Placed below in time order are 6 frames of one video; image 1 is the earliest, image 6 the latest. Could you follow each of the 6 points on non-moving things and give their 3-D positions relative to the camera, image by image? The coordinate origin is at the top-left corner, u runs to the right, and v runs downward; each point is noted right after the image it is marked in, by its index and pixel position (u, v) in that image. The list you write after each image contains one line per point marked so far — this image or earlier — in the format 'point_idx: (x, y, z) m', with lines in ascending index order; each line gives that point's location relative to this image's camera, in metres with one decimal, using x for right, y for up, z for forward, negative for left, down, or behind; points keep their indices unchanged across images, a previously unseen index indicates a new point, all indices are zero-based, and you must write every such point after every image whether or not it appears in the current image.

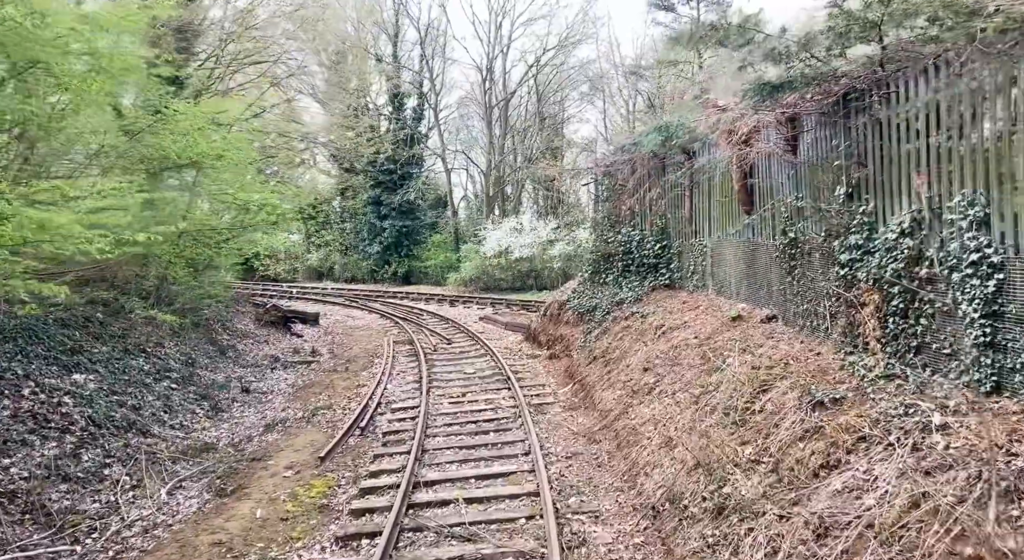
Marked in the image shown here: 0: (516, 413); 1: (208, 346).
0: (+0.1, -1.8, +9.9) m
1: (-5.7, -1.3, +13.6) m
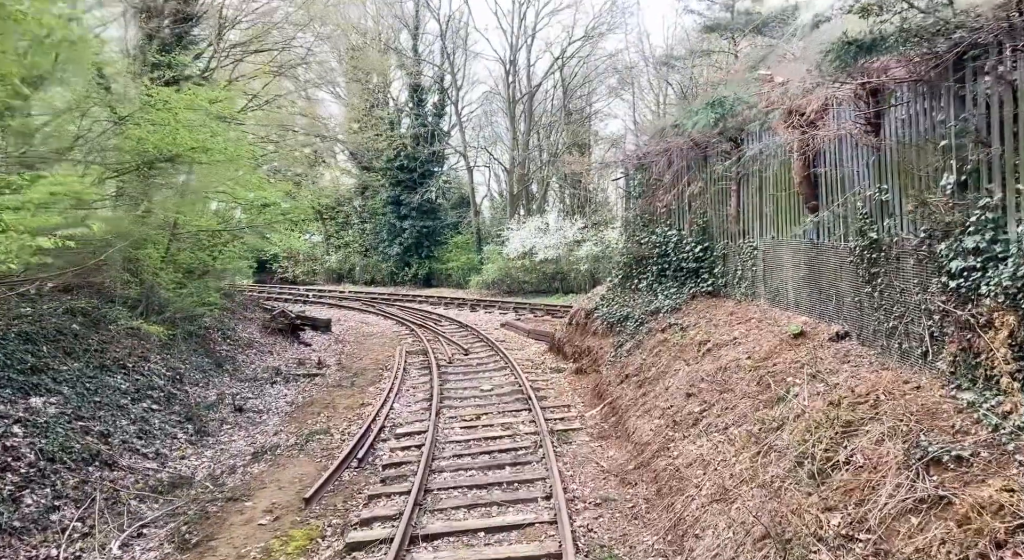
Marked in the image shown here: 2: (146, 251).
0: (+0.3, -1.9, +8.5) m
1: (-5.4, -1.4, +12.5) m
2: (-5.4, +0.4, +10.7) m
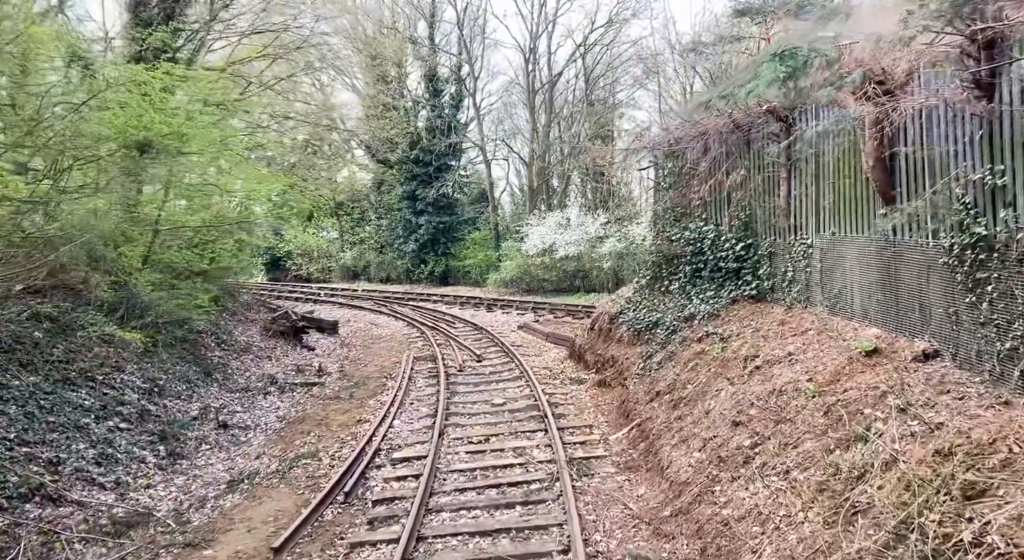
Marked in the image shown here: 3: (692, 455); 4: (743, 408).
0: (+0.4, -2.0, +7.3) m
1: (-5.1, -1.4, +11.5) m
2: (-5.2, +0.4, +9.7) m
3: (+1.6, -1.6, +6.5) m
4: (+2.1, -1.1, +6.4) m
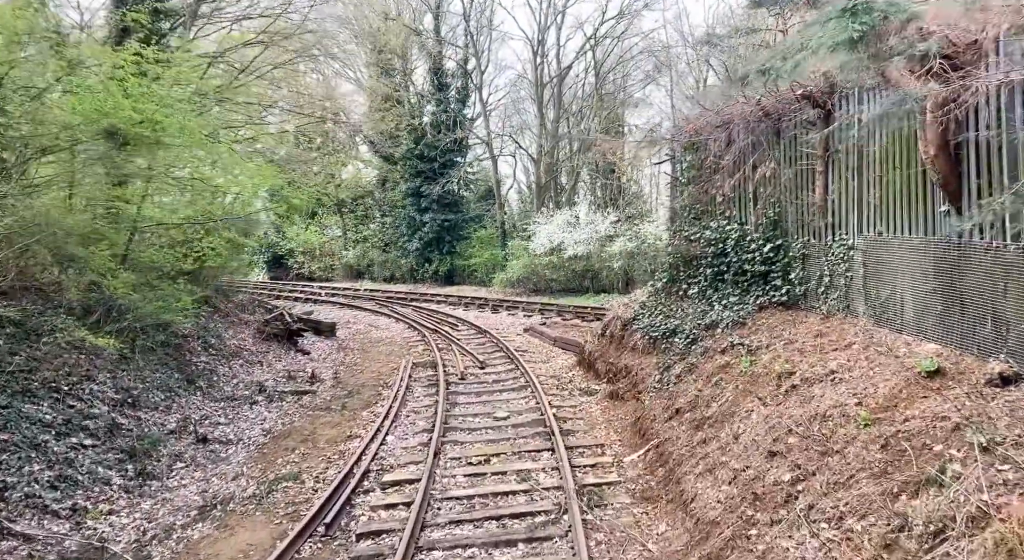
0: (+0.4, -2.0, +6.5) m
1: (-5.0, -1.4, +10.7) m
2: (-5.2, +0.4, +8.9) m
3: (+1.6, -1.6, +5.6) m
4: (+2.1, -1.2, +5.6) m
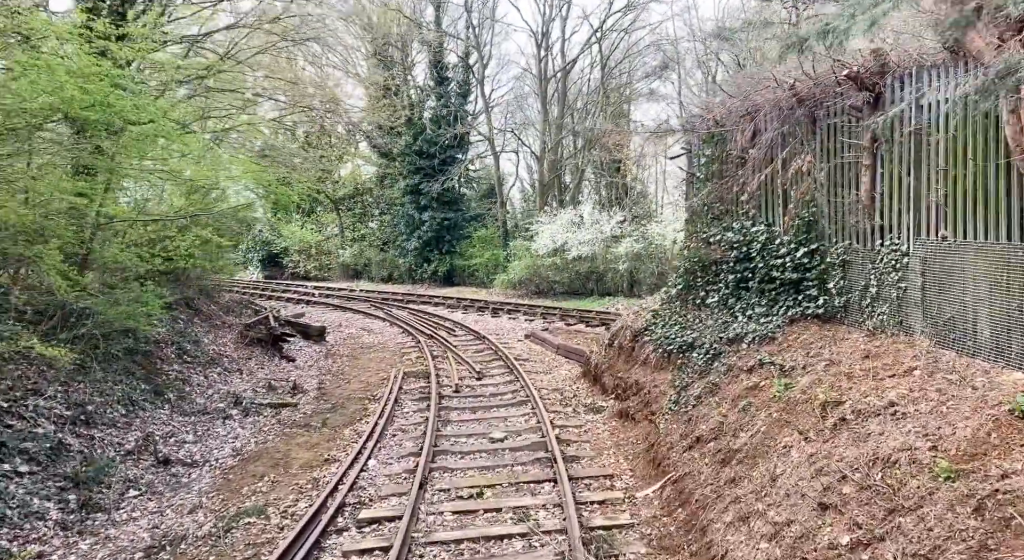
0: (+0.4, -2.1, +5.5) m
1: (-5.1, -1.4, +9.7) m
2: (-5.2, +0.3, +7.9) m
3: (+1.6, -1.7, +4.7) m
4: (+2.0, -1.3, +4.6) m
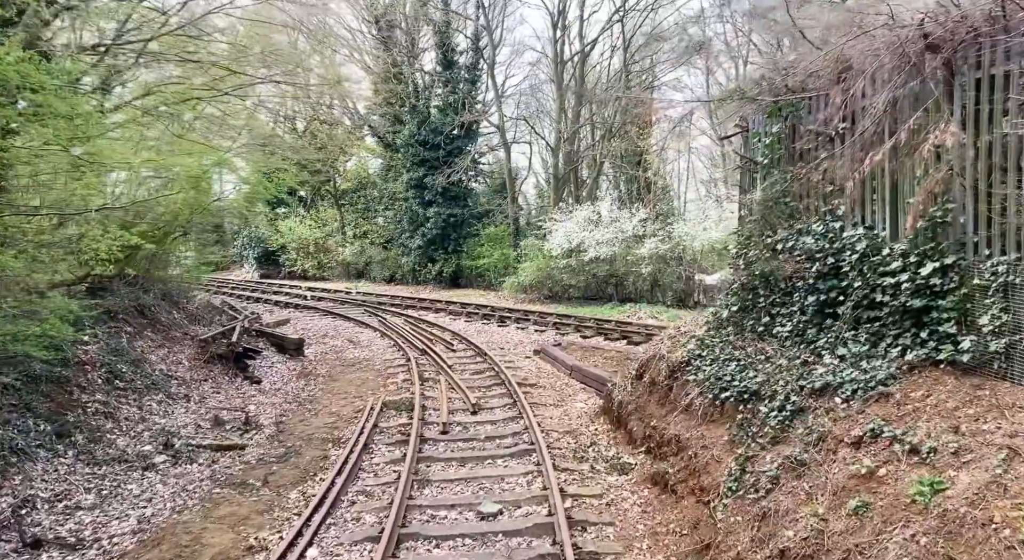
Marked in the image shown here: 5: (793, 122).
0: (+0.3, -2.3, +3.3) m
1: (-5.1, -1.6, +7.6) m
2: (-5.2, +0.2, +5.8) m
3: (+1.5, -1.9, +2.4) m
4: (+1.9, -1.5, +2.3) m
5: (+2.5, +1.4, +6.5) m
